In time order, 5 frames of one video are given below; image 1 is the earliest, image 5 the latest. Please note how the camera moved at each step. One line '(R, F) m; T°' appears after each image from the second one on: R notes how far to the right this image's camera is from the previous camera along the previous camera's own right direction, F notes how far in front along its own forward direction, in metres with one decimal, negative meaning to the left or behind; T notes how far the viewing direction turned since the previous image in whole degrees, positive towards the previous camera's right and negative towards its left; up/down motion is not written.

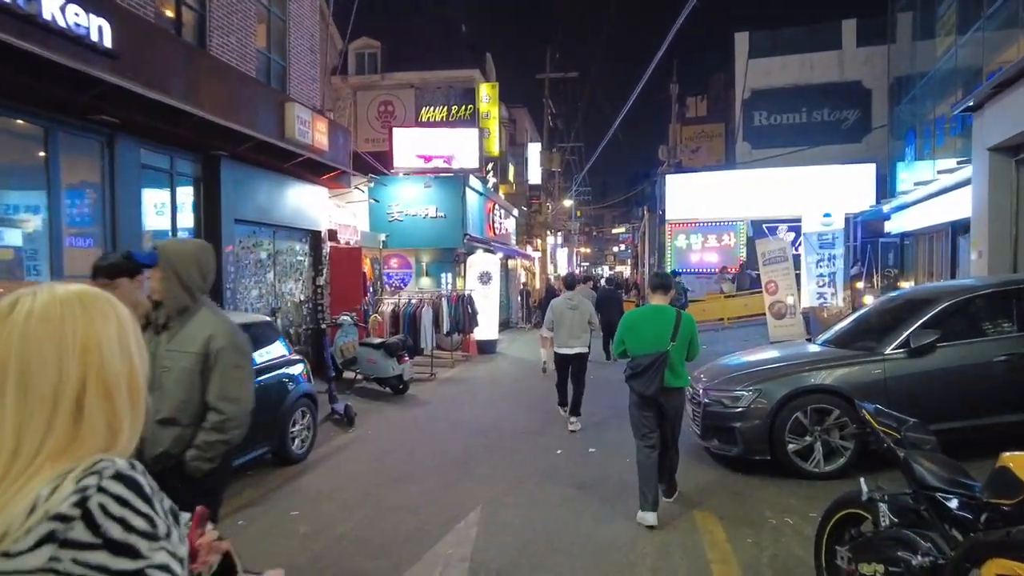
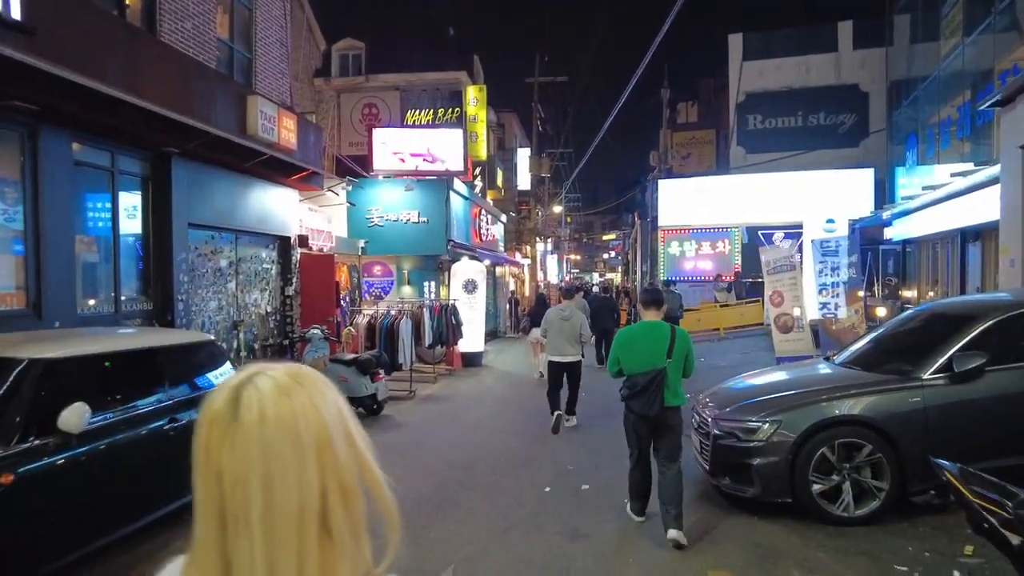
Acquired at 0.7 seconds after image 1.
(+0.1, +1.0) m; +1°
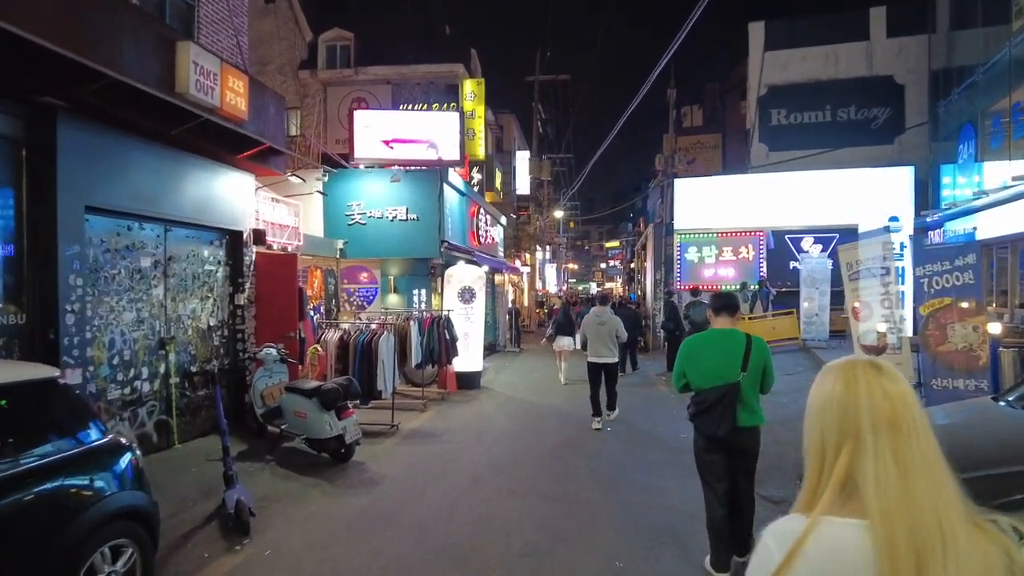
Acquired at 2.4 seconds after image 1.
(-0.2, +2.5) m; 0°
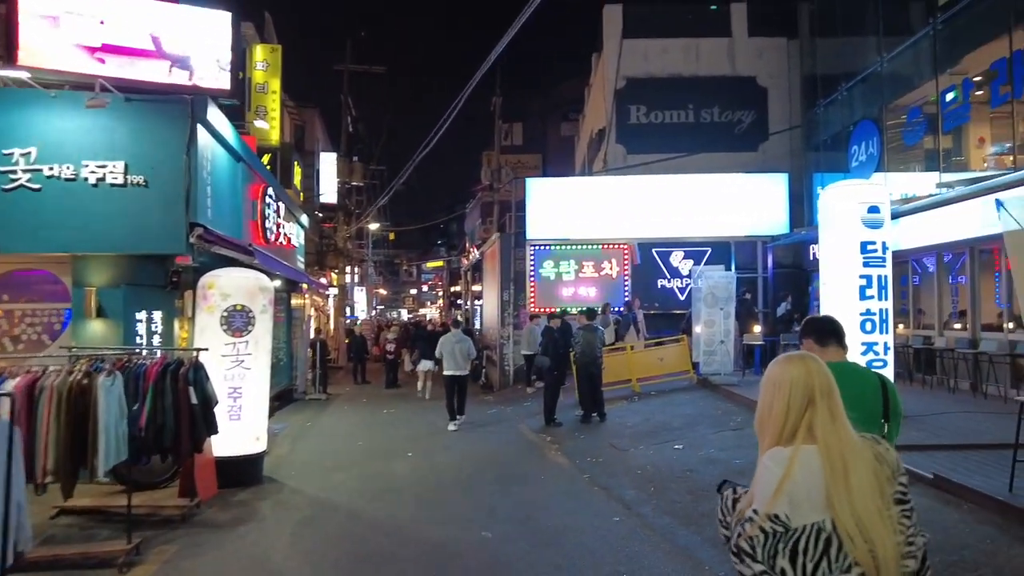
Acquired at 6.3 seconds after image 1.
(-0.1, +5.7) m; +17°
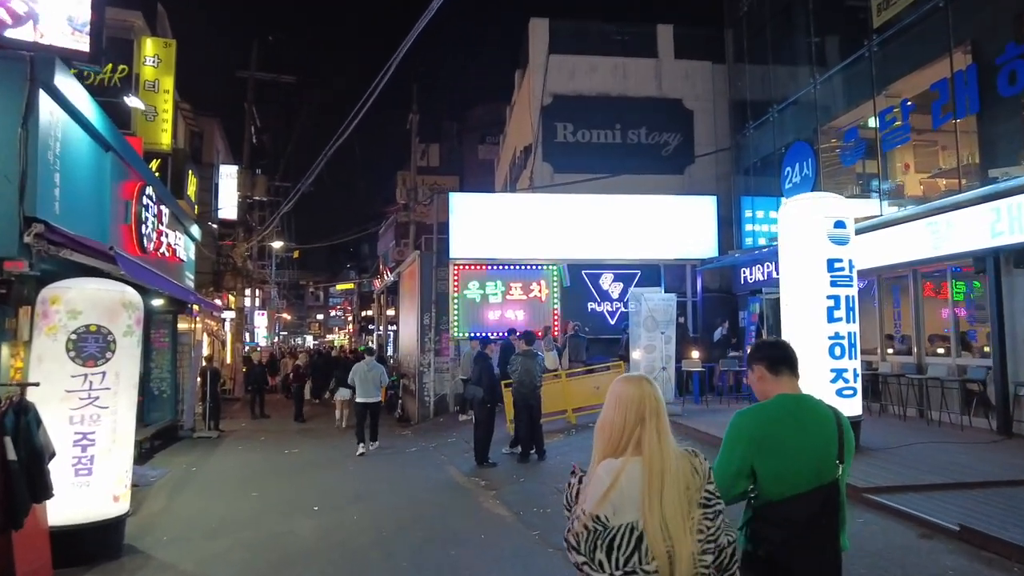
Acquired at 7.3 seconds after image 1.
(-0.3, +1.5) m; +8°
